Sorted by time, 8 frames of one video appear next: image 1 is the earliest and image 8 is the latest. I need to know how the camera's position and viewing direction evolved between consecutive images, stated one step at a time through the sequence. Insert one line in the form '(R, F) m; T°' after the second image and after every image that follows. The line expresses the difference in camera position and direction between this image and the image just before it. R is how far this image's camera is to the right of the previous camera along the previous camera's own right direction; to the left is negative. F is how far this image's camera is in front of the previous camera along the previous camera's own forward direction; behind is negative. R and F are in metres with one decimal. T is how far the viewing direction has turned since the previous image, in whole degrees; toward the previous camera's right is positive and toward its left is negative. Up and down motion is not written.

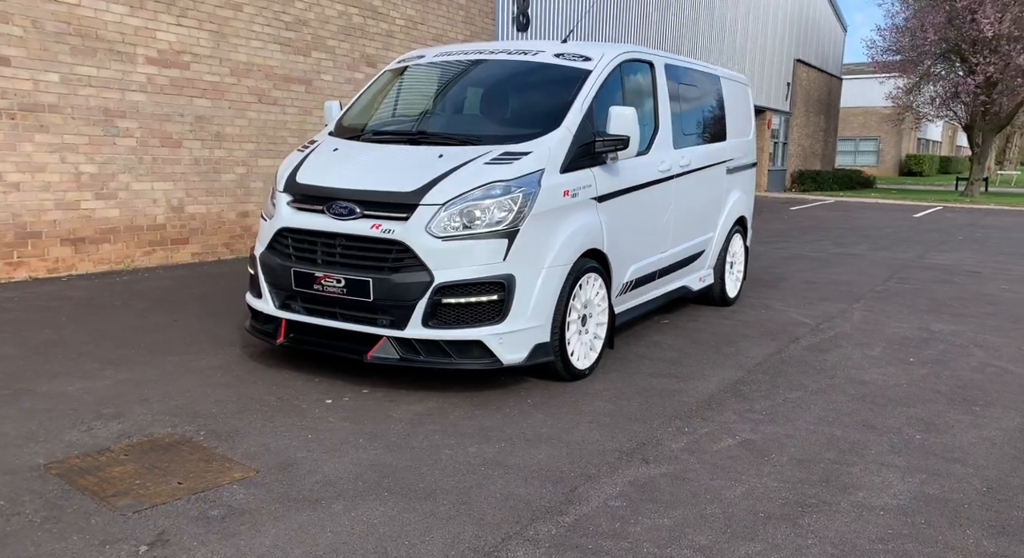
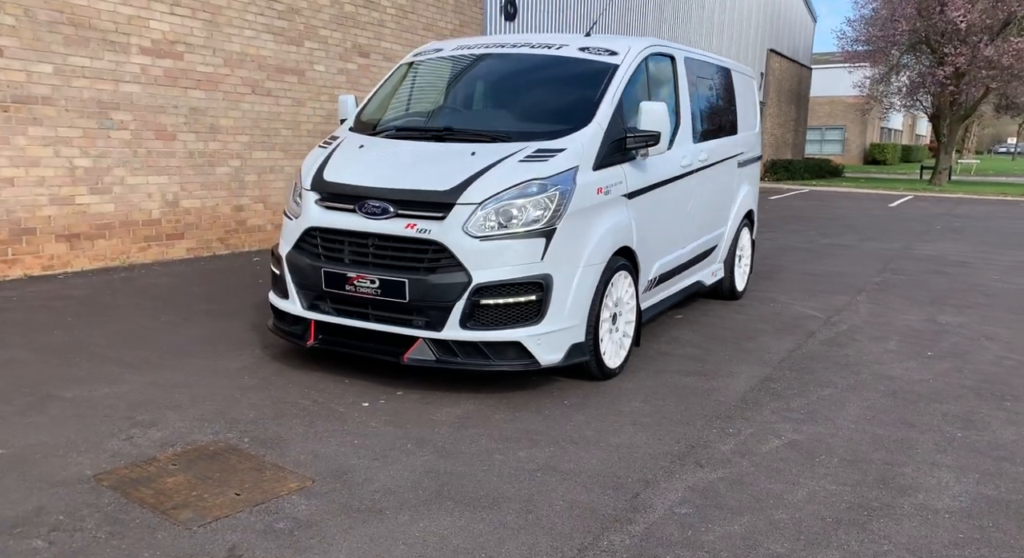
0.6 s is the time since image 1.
(-0.4, +0.1) m; +2°
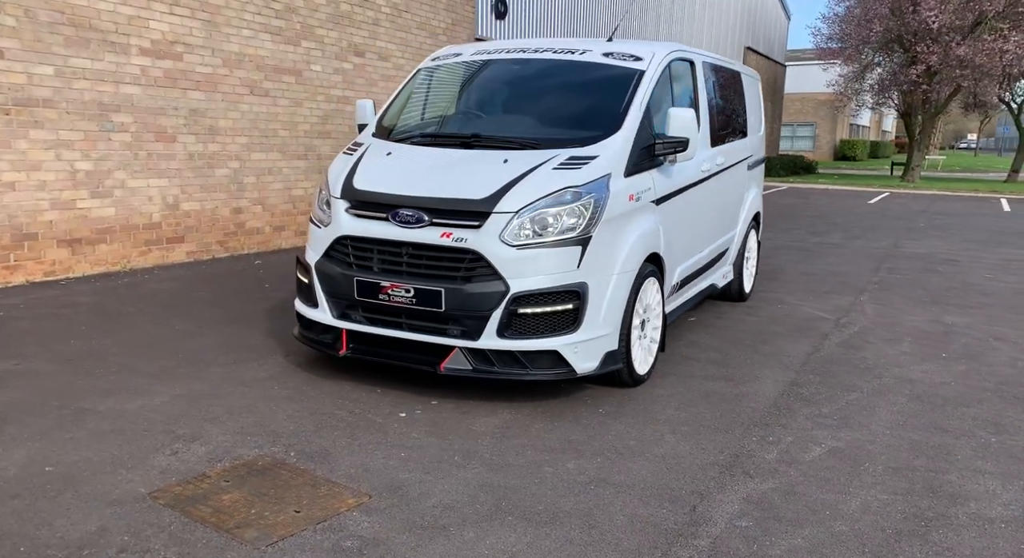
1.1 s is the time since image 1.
(-0.3, 0.0) m; +2°
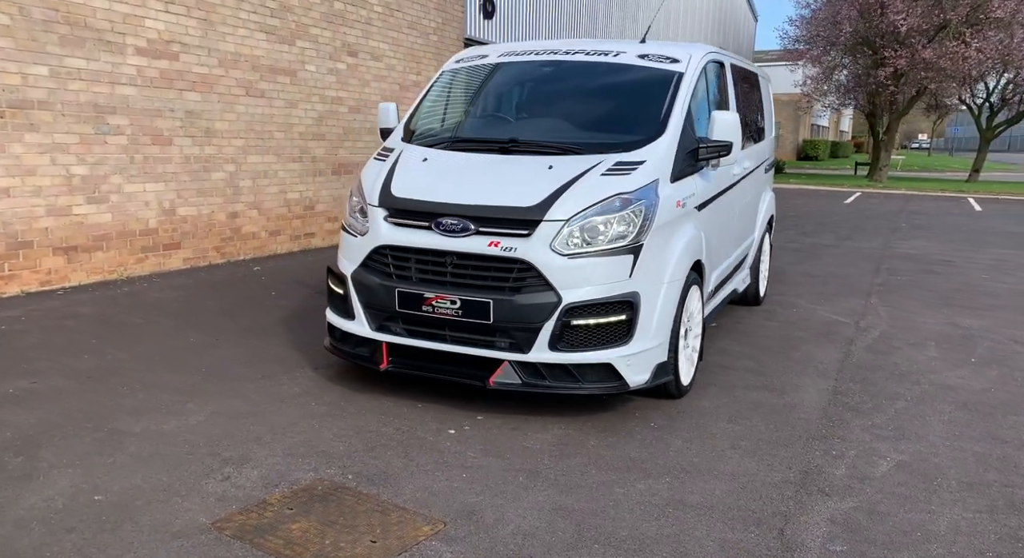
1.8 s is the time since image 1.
(-0.4, +0.1) m; +2°
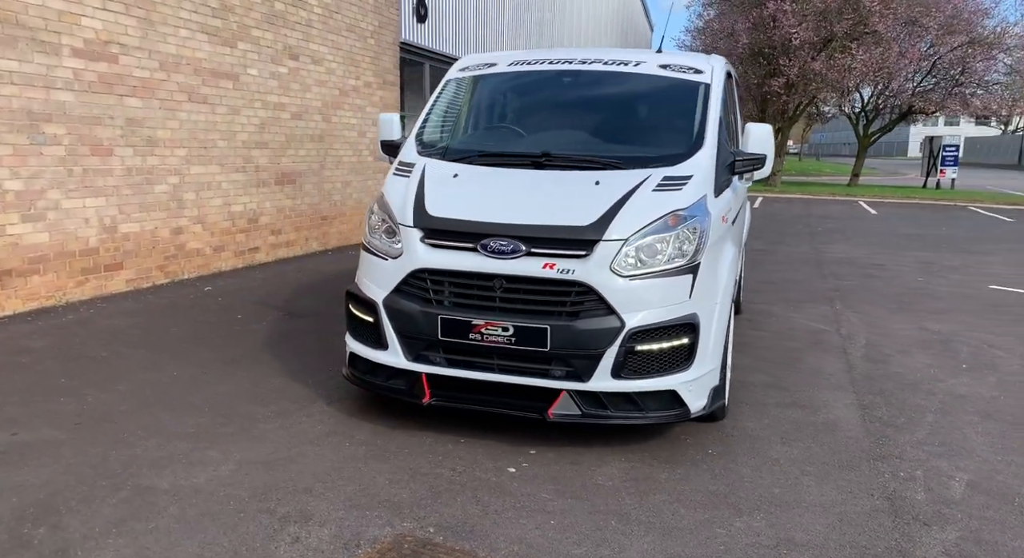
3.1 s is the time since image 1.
(-0.7, +0.3) m; +7°
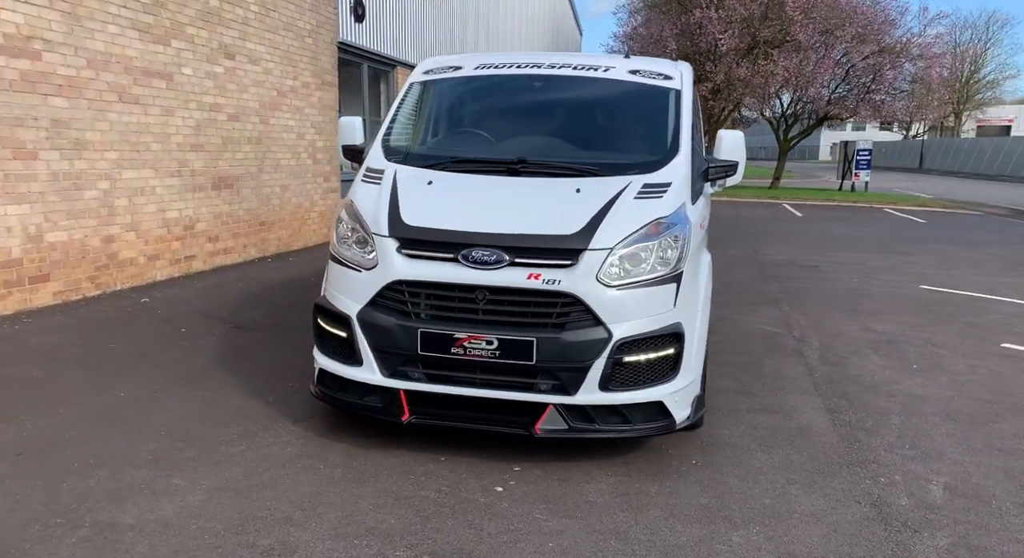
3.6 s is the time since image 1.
(-0.2, +0.1) m; +5°
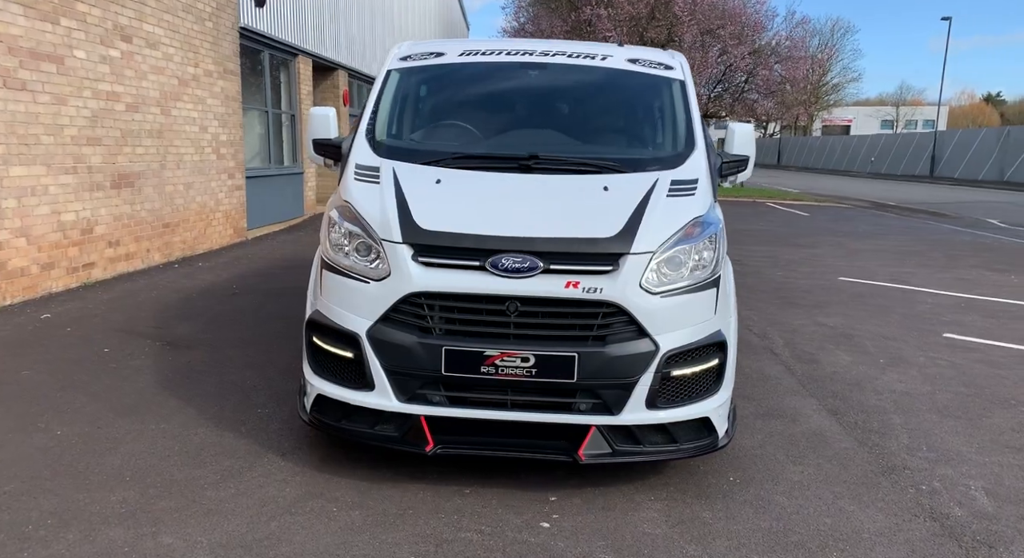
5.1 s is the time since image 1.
(-0.6, +0.4) m; +8°
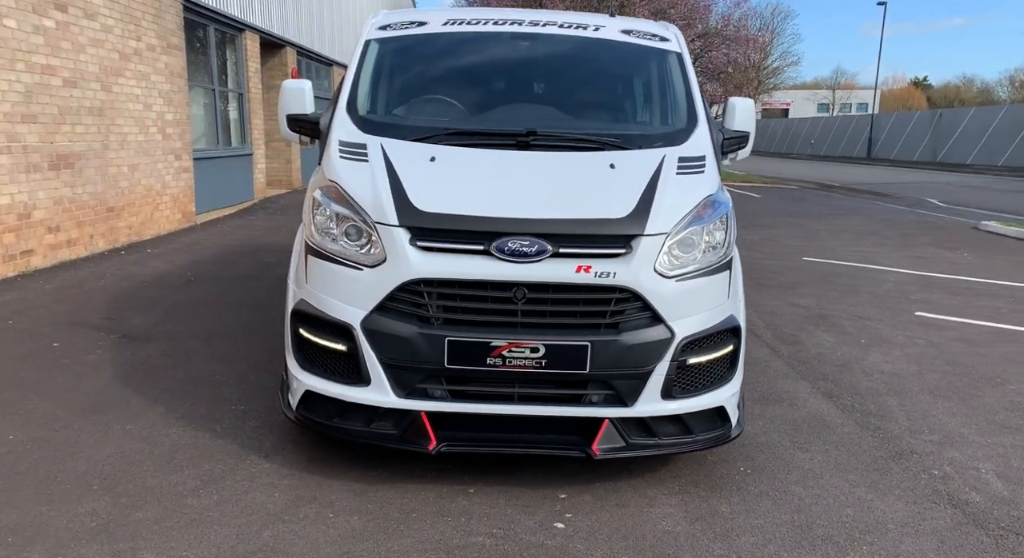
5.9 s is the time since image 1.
(-0.2, +0.2) m; +4°
